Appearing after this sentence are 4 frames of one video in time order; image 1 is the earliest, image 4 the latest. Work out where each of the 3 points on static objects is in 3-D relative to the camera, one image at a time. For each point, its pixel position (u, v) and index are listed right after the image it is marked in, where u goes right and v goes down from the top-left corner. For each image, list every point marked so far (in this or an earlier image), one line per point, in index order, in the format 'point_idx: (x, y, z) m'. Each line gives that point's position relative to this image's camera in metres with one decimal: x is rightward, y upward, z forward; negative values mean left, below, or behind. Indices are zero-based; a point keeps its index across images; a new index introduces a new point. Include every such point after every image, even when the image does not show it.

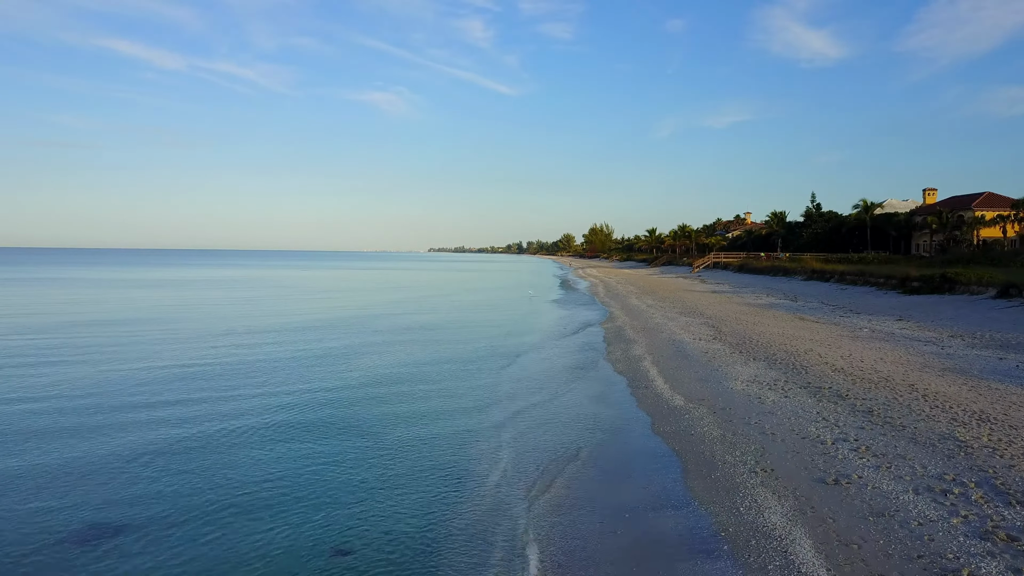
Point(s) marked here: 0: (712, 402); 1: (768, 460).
0: (+3.5, -2.0, +10.4) m
1: (+3.2, -2.2, +7.6) m
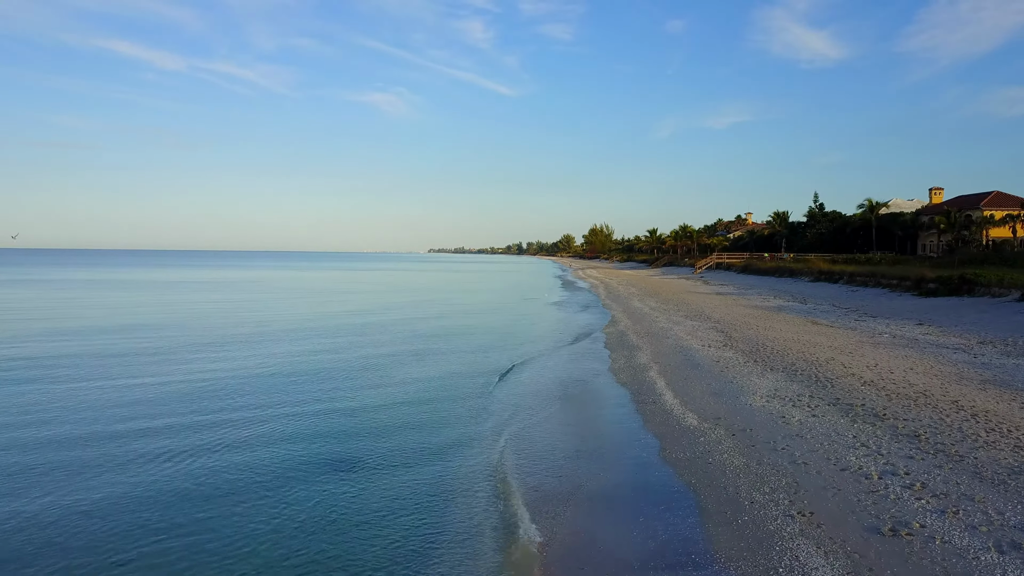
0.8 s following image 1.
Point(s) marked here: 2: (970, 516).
0: (+3.4, -2.0, +9.2) m
1: (+3.1, -2.2, +6.3) m
2: (+4.3, -2.1, +5.6) m
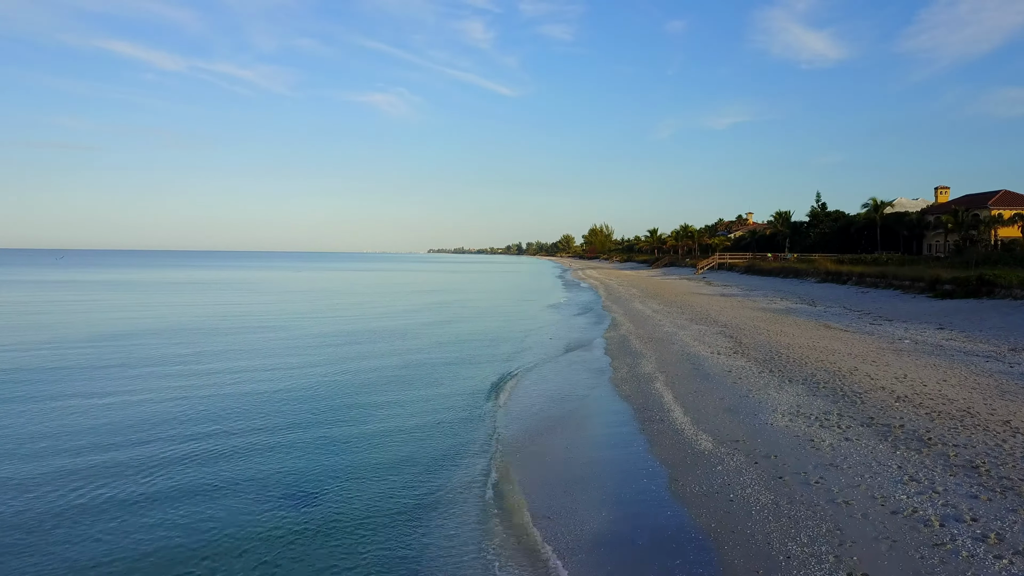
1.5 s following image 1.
0: (+3.2, -2.1, +8.0) m
1: (+2.9, -2.3, +5.1) m
2: (+4.2, -2.2, +4.4) m
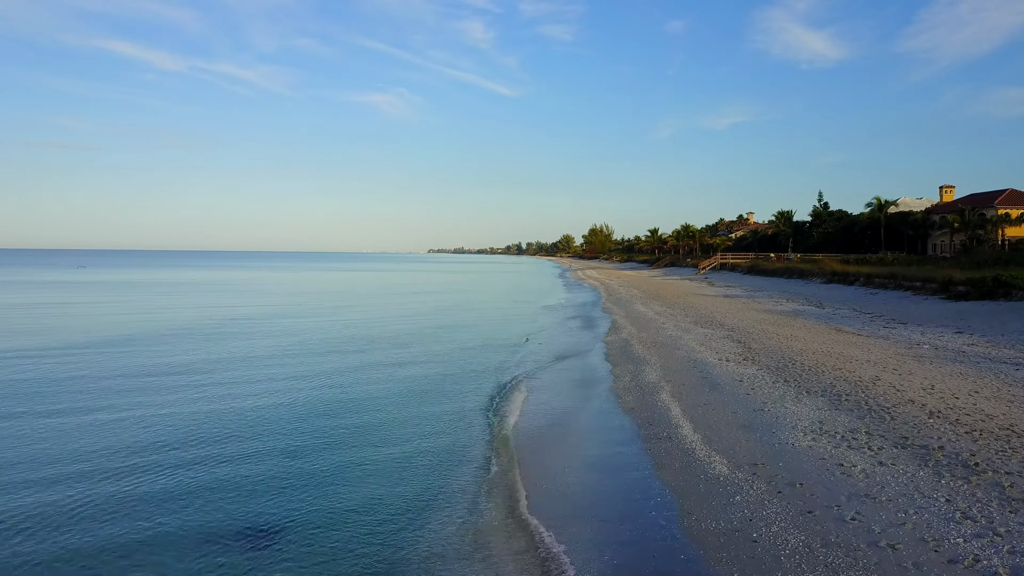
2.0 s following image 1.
0: (+3.1, -2.2, +7.0) m
1: (+2.8, -2.3, +4.2) m
2: (+4.0, -2.2, +3.5) m
